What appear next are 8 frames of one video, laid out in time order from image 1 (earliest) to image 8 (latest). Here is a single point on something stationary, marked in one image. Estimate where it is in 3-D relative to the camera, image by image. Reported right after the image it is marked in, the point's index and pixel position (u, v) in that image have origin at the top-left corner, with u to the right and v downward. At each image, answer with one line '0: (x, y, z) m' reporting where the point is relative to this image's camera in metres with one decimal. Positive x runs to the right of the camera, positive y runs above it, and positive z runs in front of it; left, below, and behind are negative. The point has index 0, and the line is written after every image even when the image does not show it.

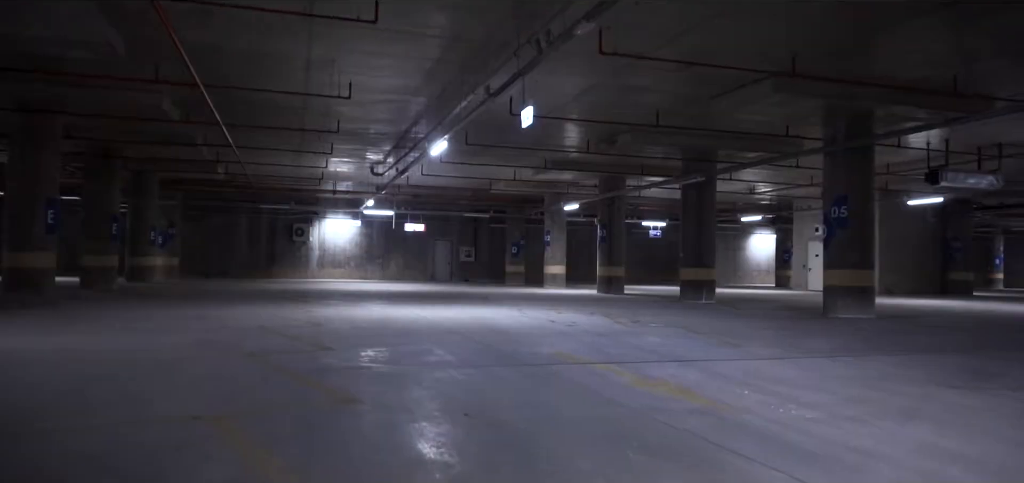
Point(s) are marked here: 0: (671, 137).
0: (+4.4, +2.9, +19.9) m
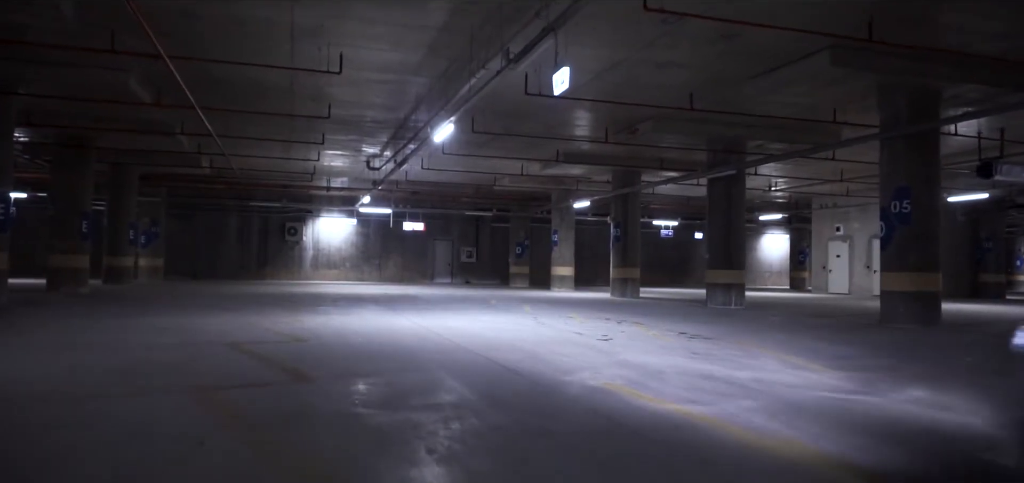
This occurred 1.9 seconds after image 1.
0: (+4.7, +2.9, +18.0) m
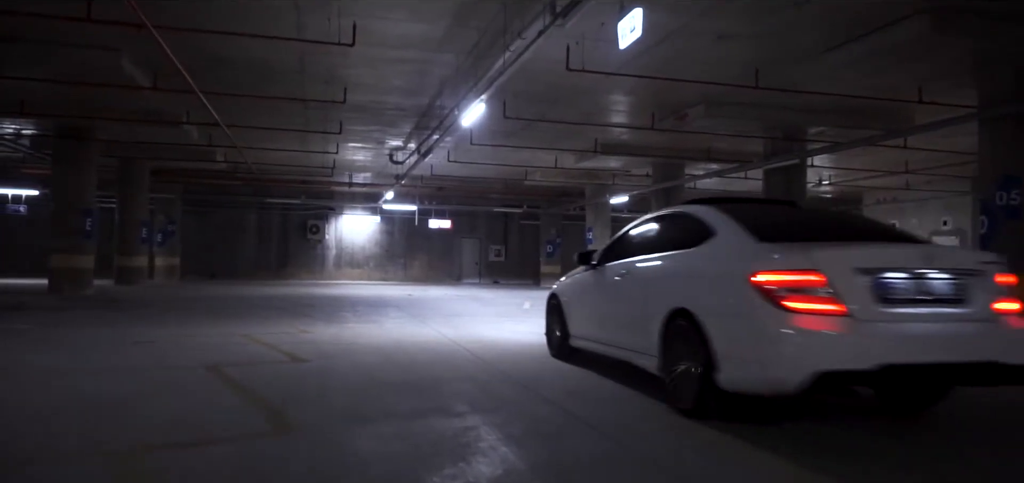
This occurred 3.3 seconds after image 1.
0: (+5.5, +3.0, +16.1) m
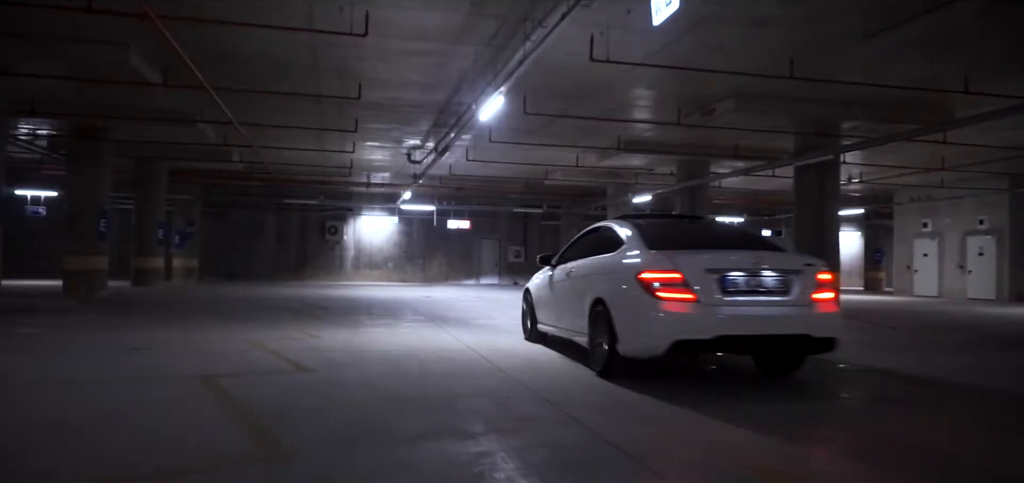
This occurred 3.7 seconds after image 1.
0: (+5.9, +3.0, +15.4) m
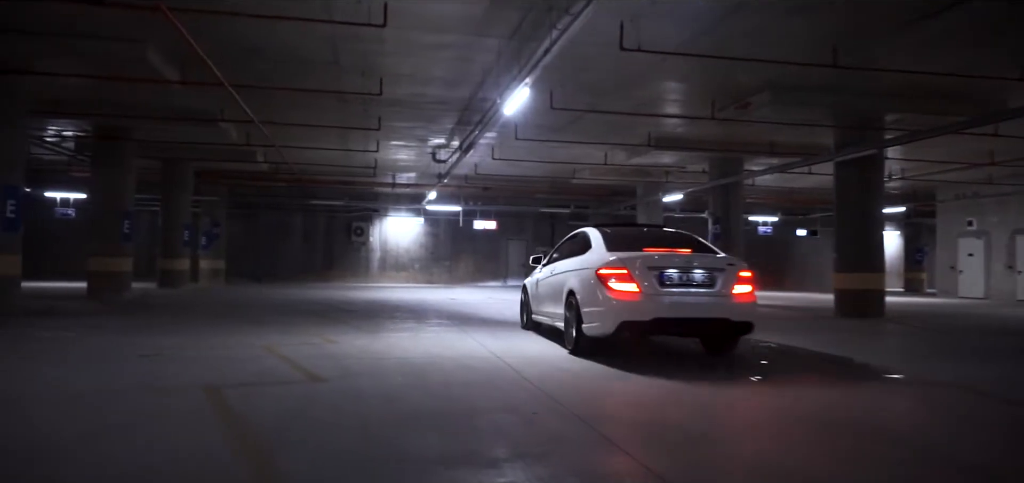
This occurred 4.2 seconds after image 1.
0: (+6.4, +3.0, +14.6) m
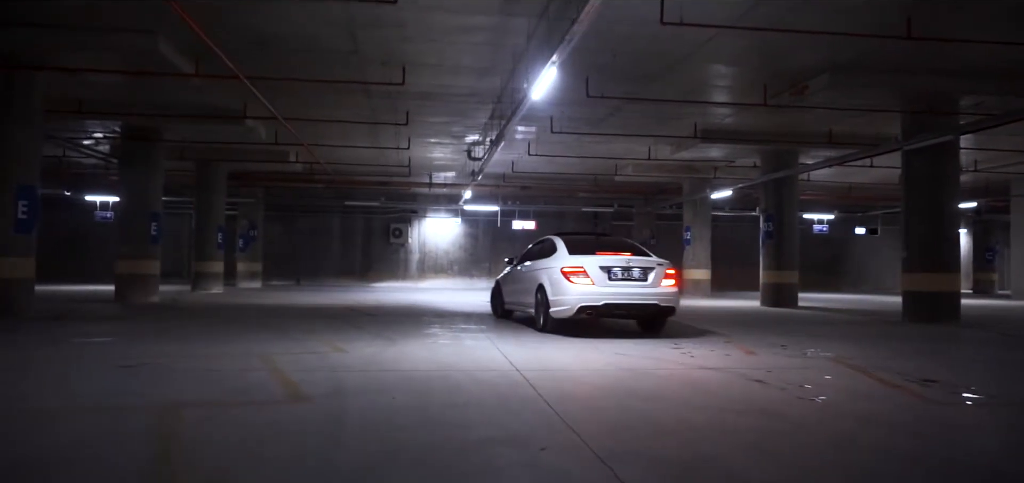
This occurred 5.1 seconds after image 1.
0: (+7.1, +3.0, +13.2) m
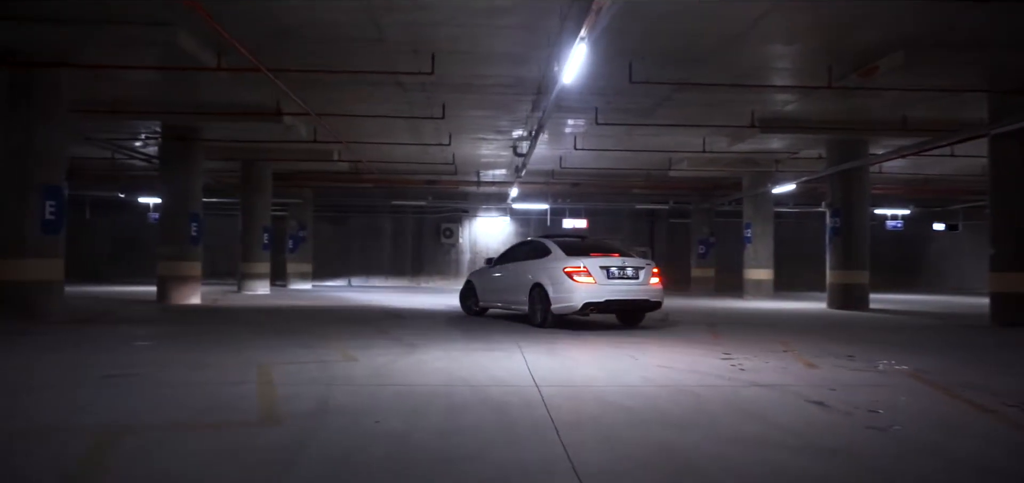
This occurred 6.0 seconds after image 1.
0: (+7.7, +3.1, +11.7) m
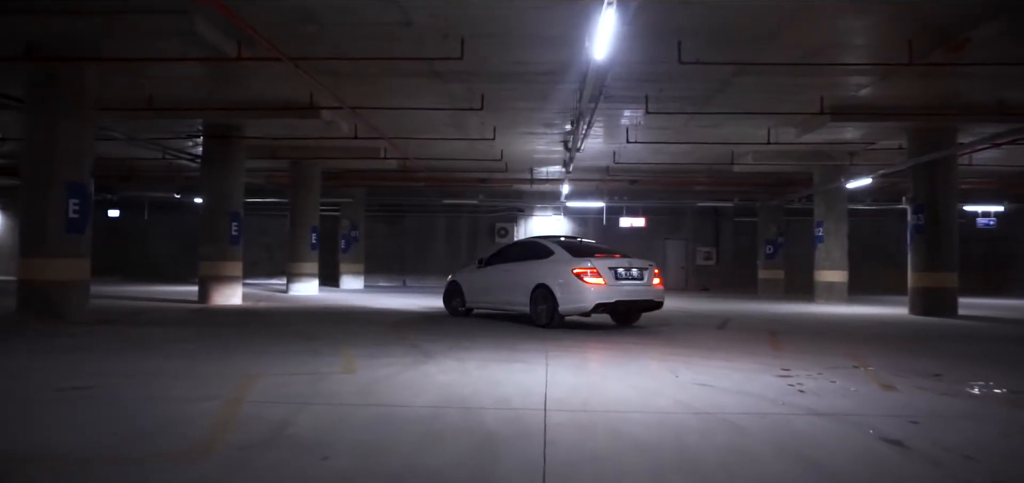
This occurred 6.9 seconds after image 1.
0: (+8.1, +3.1, +10.0) m
